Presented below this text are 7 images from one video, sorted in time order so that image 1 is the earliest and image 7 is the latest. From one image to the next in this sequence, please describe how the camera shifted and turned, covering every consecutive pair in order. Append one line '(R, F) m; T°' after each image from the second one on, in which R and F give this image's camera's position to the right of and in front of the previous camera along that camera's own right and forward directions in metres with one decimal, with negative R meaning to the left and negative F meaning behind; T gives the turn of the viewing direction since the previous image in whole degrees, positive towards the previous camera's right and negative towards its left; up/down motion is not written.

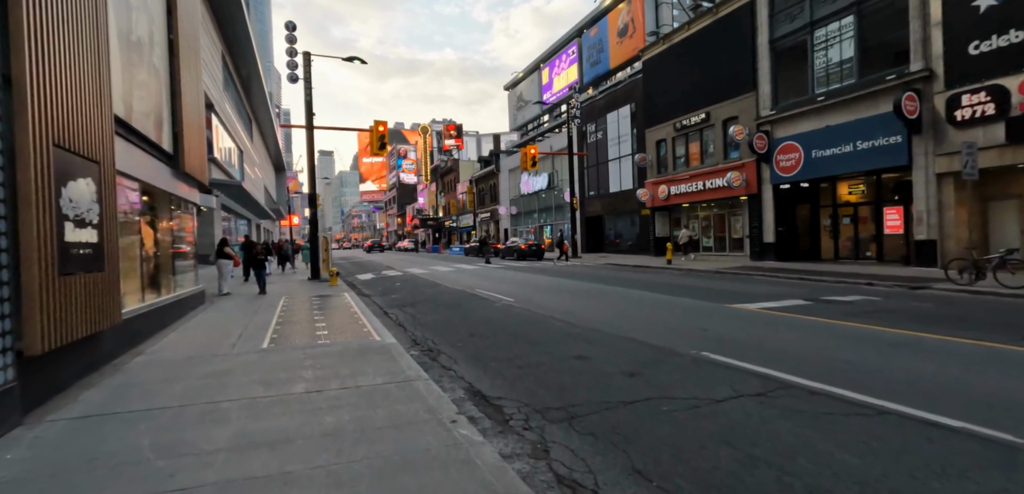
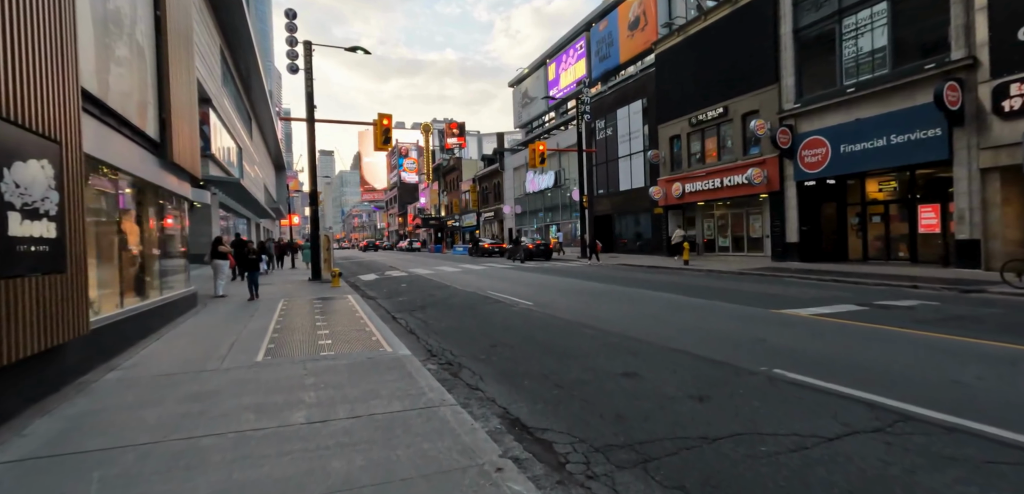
(-0.5, +1.0) m; 0°
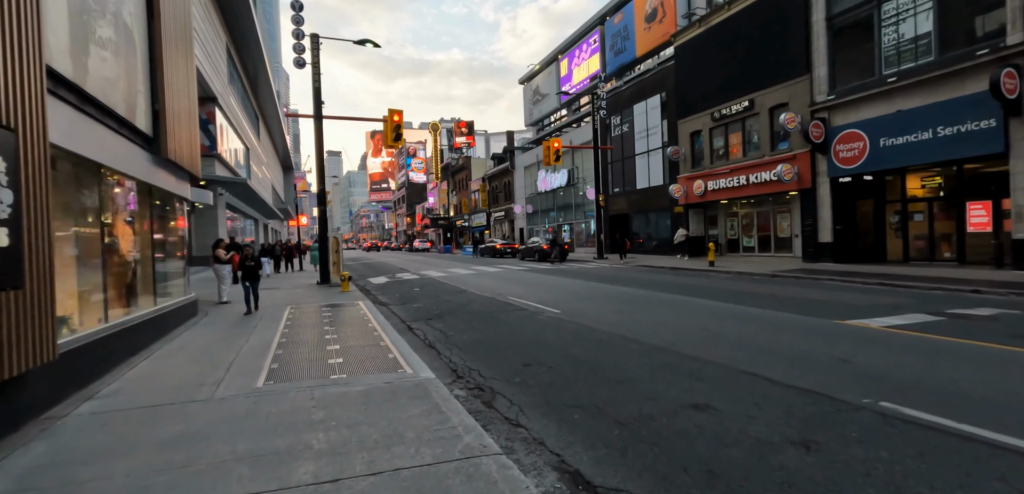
(-0.4, +1.0) m; -1°
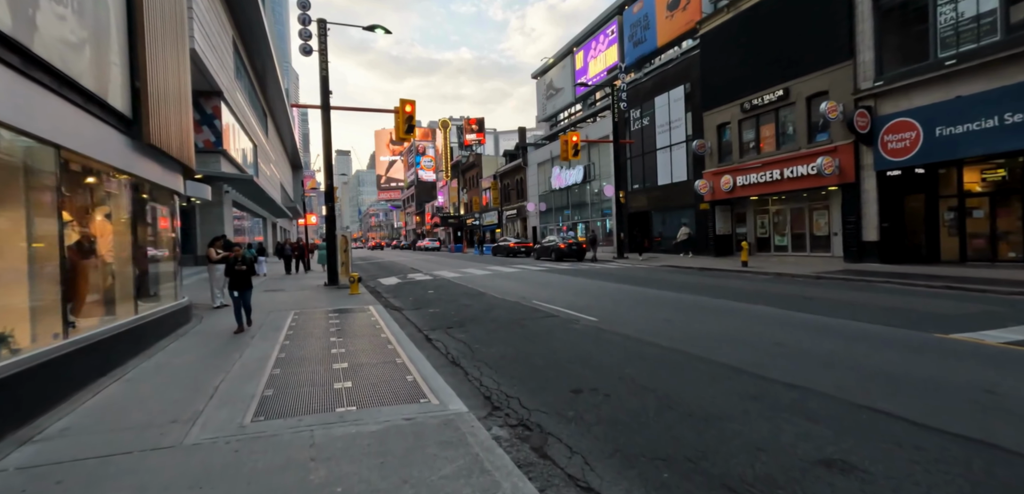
(-0.4, +1.3) m; -1°
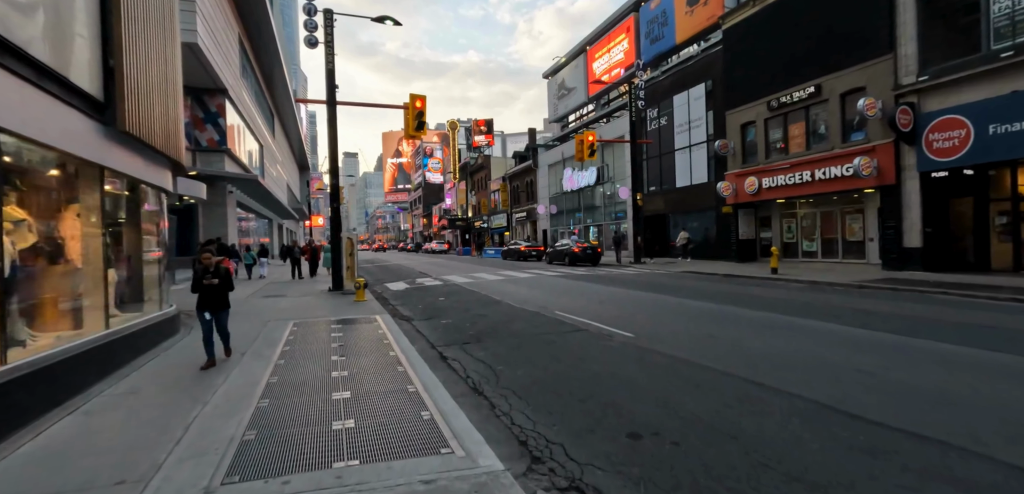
(-0.3, +1.1) m; -1°
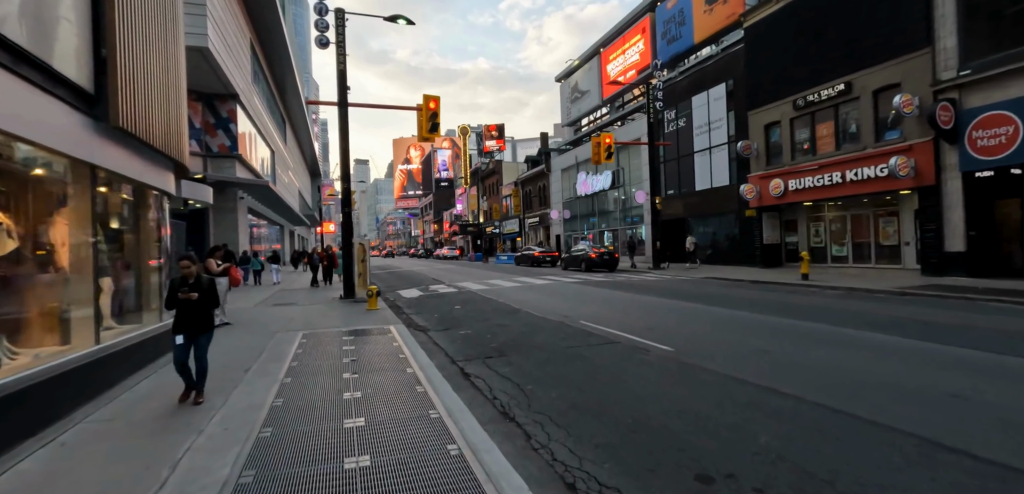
(-0.3, +0.7) m; -1°
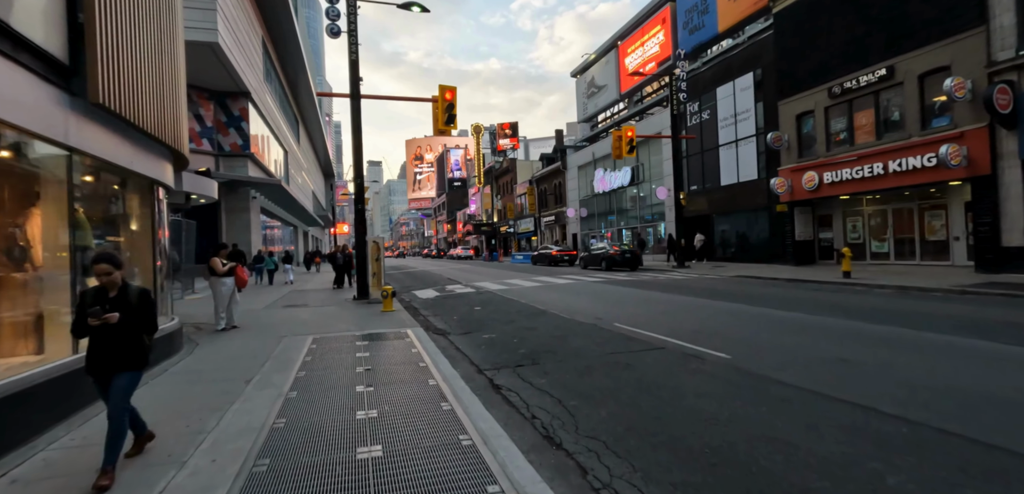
(-0.3, +0.9) m; -1°
